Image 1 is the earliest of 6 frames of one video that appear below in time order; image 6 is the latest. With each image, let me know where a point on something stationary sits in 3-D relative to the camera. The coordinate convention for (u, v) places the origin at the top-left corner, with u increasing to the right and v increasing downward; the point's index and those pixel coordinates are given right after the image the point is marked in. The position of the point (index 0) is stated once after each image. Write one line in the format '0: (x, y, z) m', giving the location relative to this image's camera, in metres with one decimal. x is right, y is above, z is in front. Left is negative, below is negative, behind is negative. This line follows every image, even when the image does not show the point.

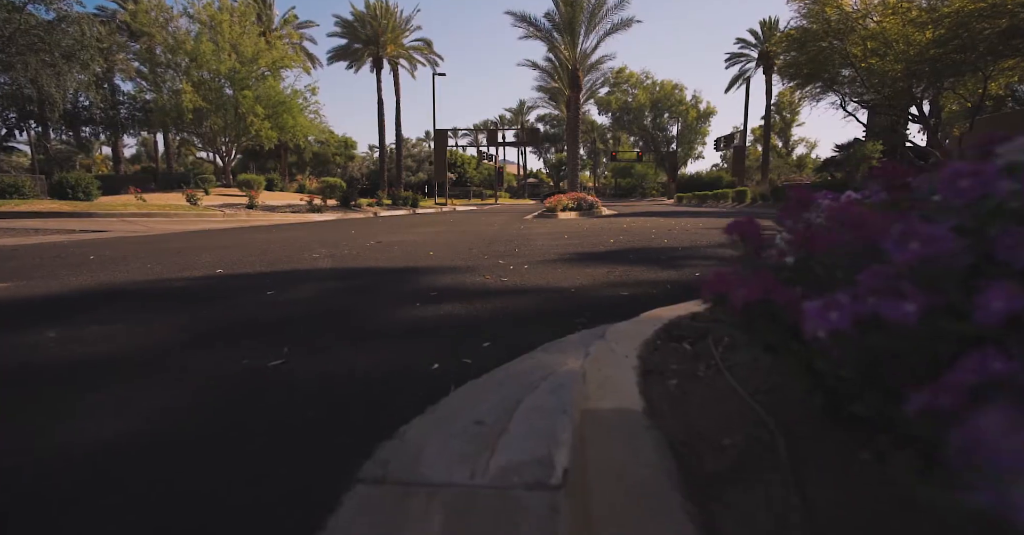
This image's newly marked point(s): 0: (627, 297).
0: (+1.3, -0.4, +6.6) m
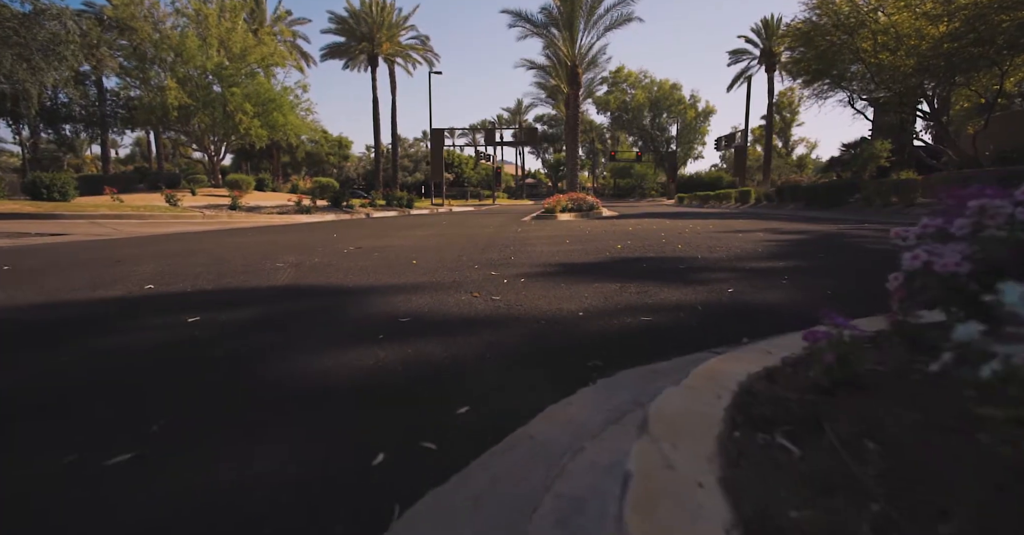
0: (+1.2, -0.5, +5.2) m
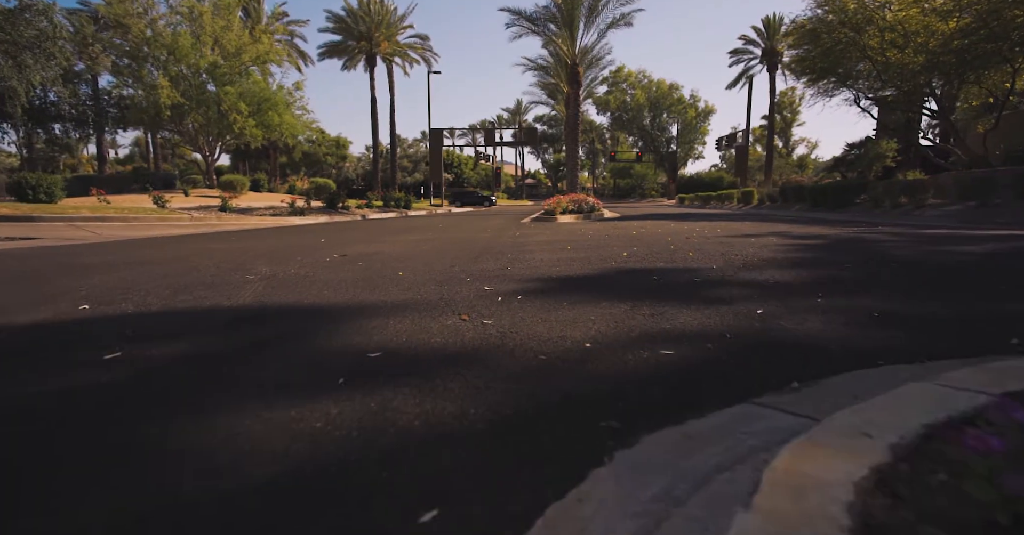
0: (+1.1, -0.7, +4.3) m
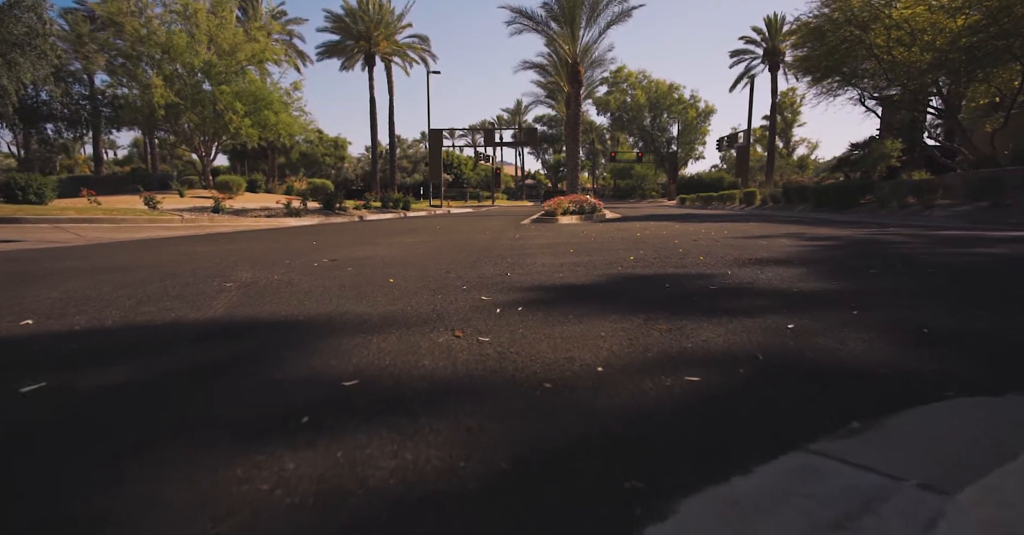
0: (+1.1, -0.8, +3.6) m
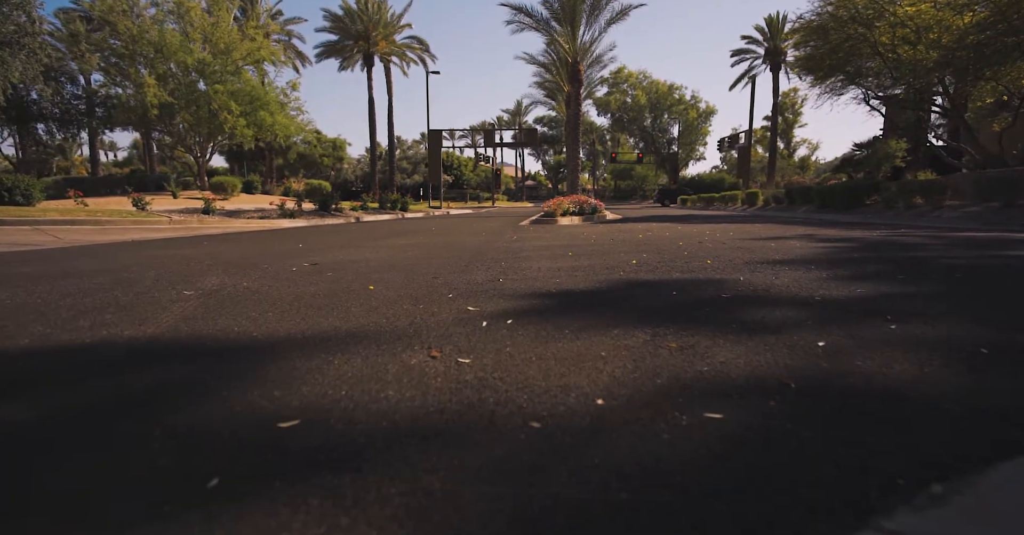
0: (+1.0, -0.8, +2.9) m
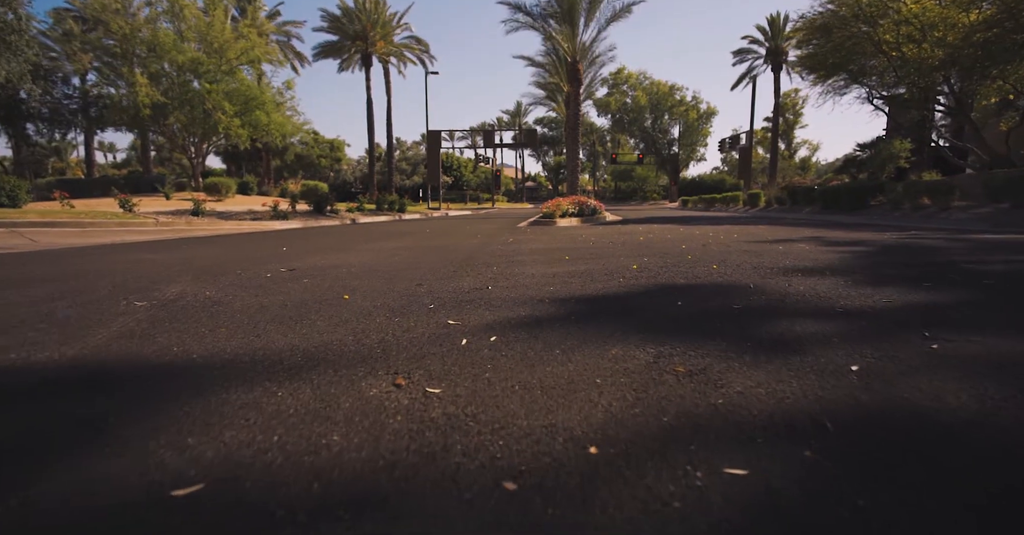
0: (+0.9, -0.9, +2.2) m
